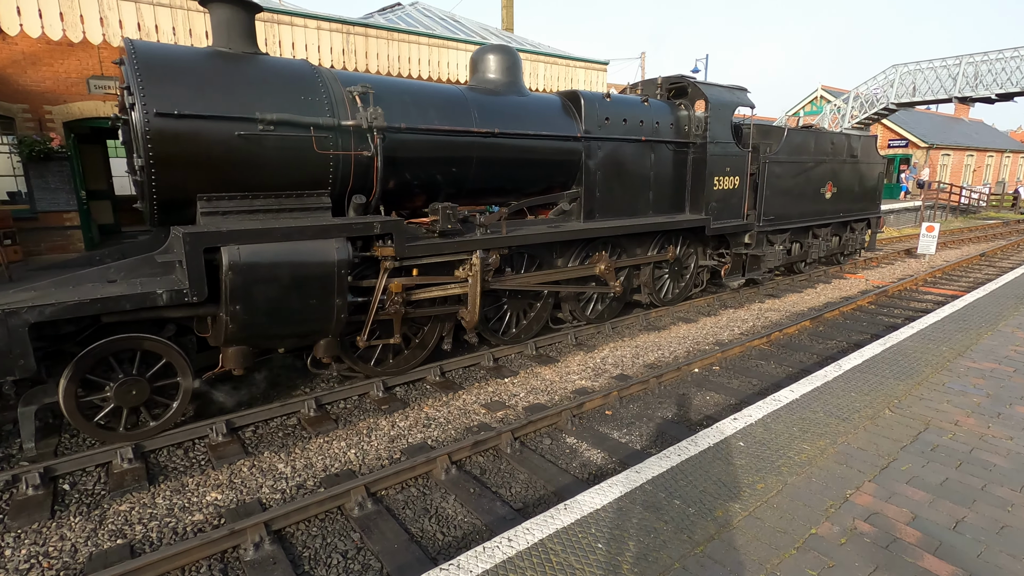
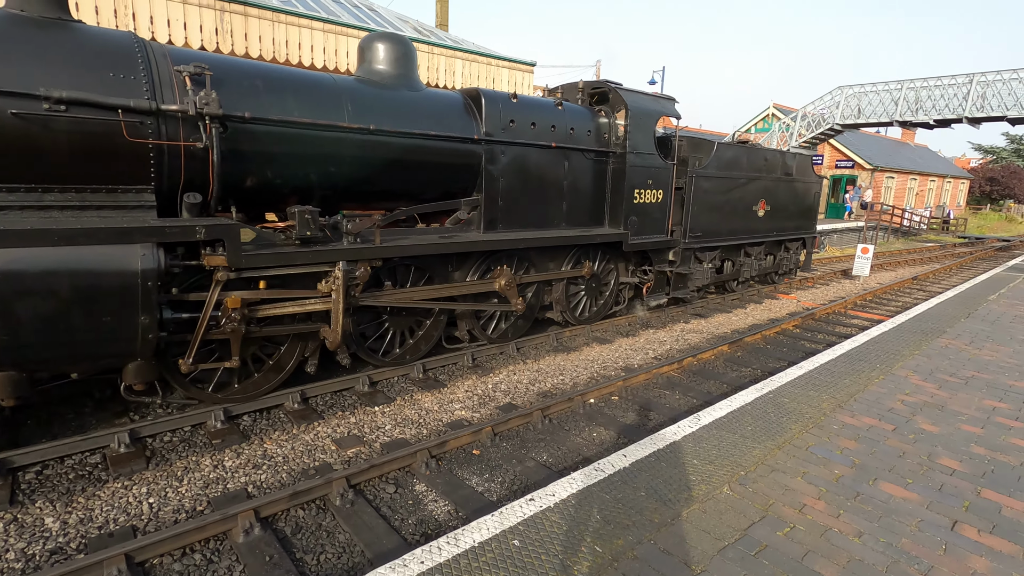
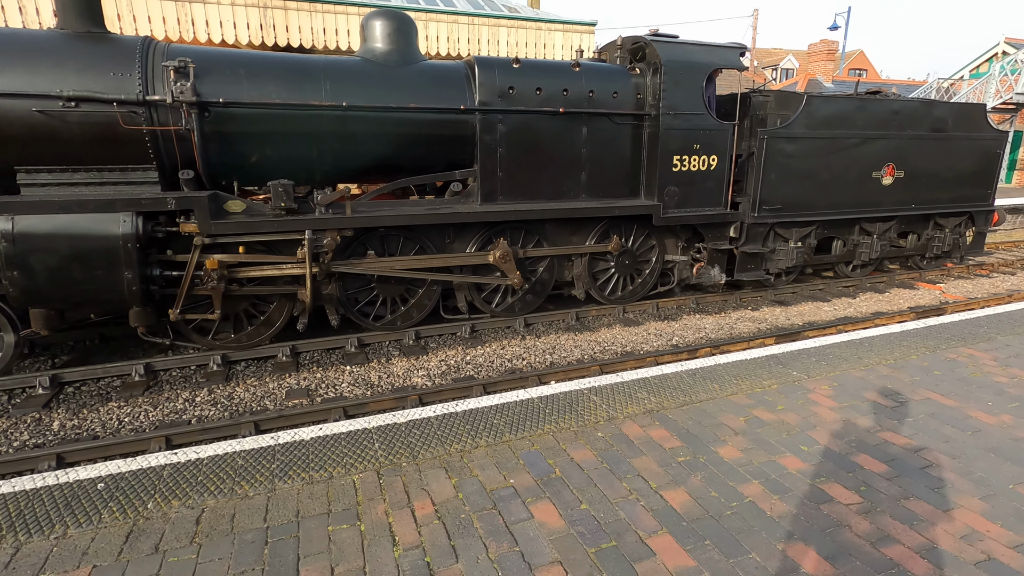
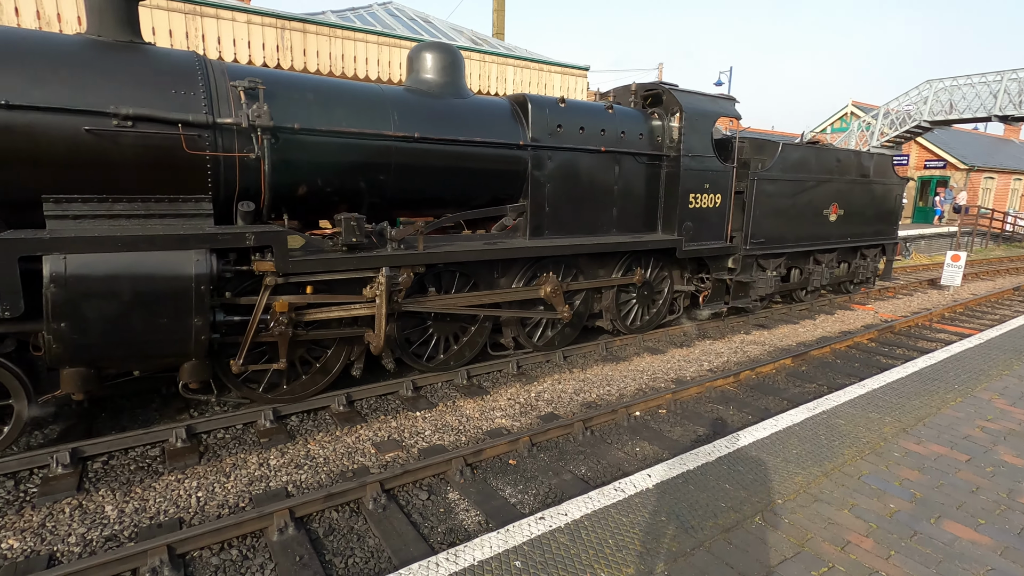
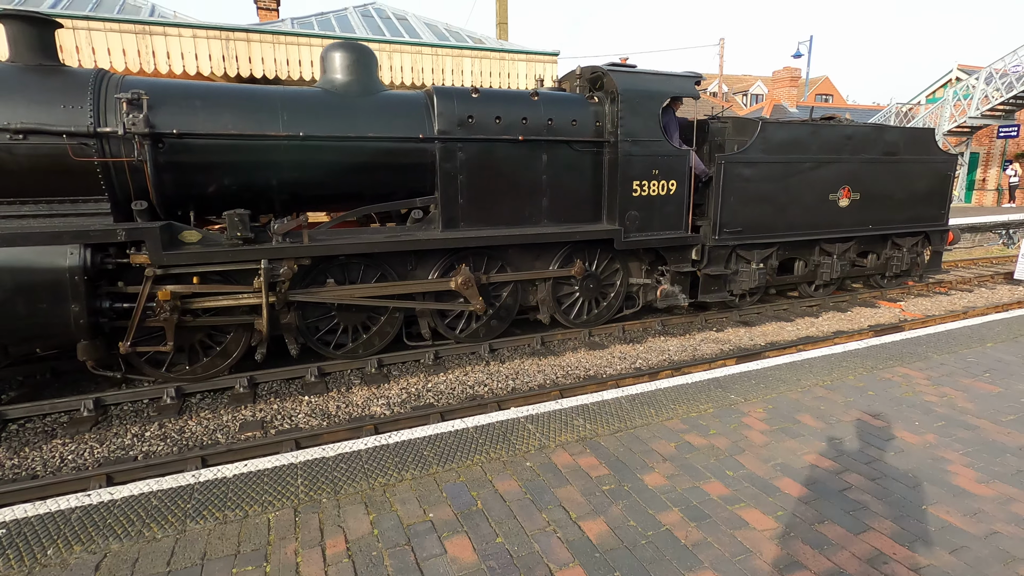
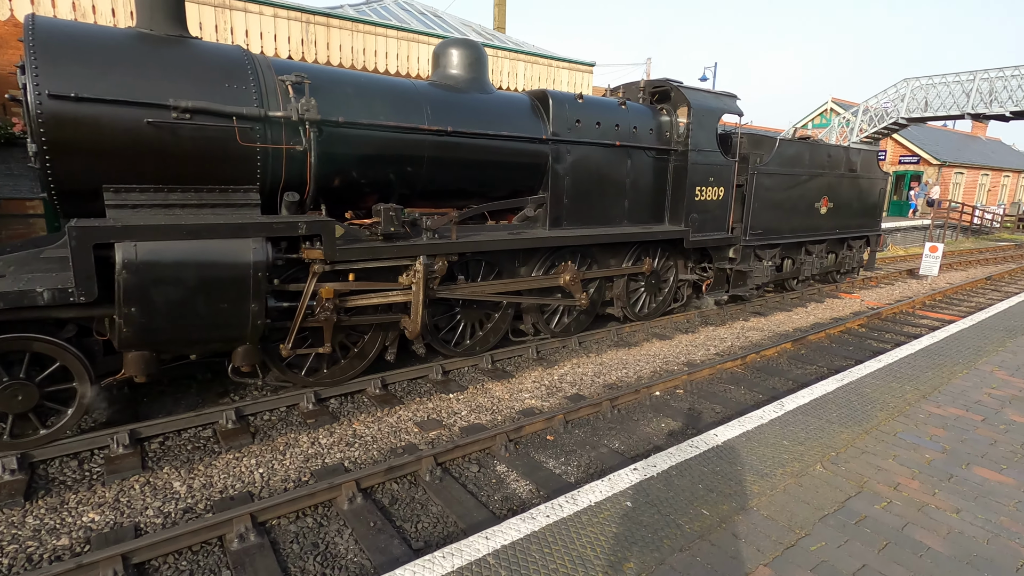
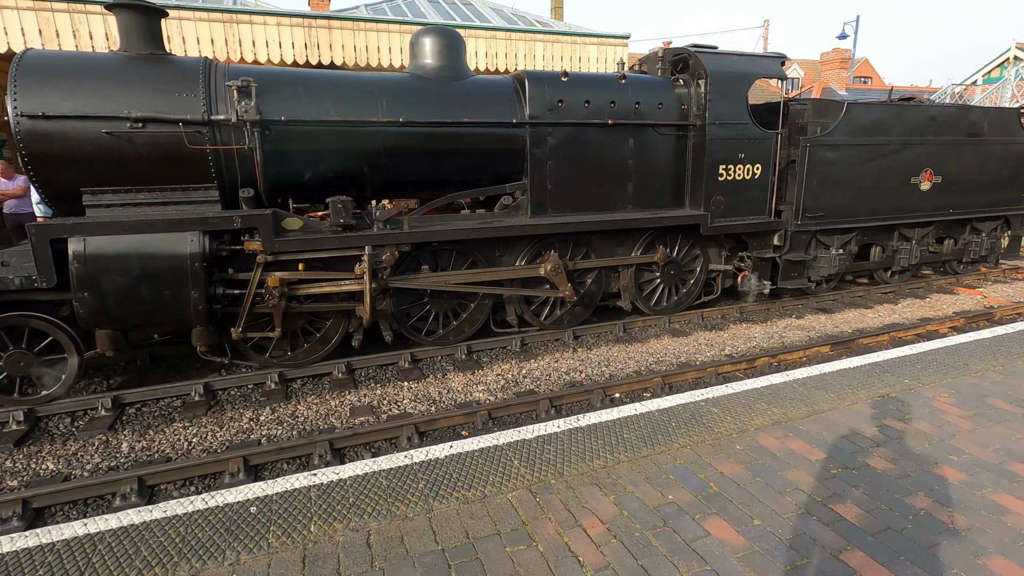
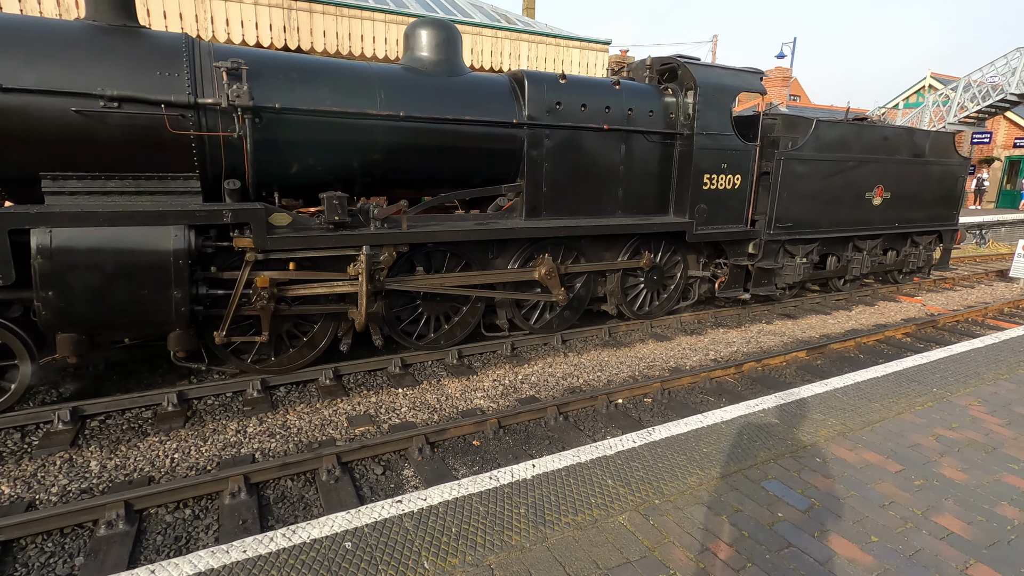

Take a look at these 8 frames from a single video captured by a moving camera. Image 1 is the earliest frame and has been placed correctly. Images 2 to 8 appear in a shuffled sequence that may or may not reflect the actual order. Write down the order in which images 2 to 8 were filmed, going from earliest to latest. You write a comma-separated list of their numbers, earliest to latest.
6, 2, 4, 8, 7, 3, 5
